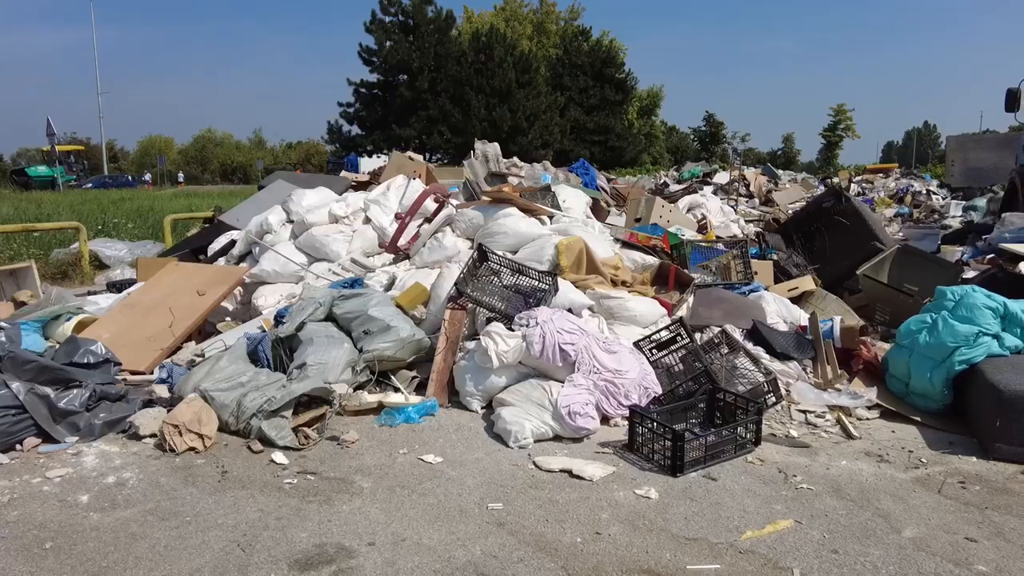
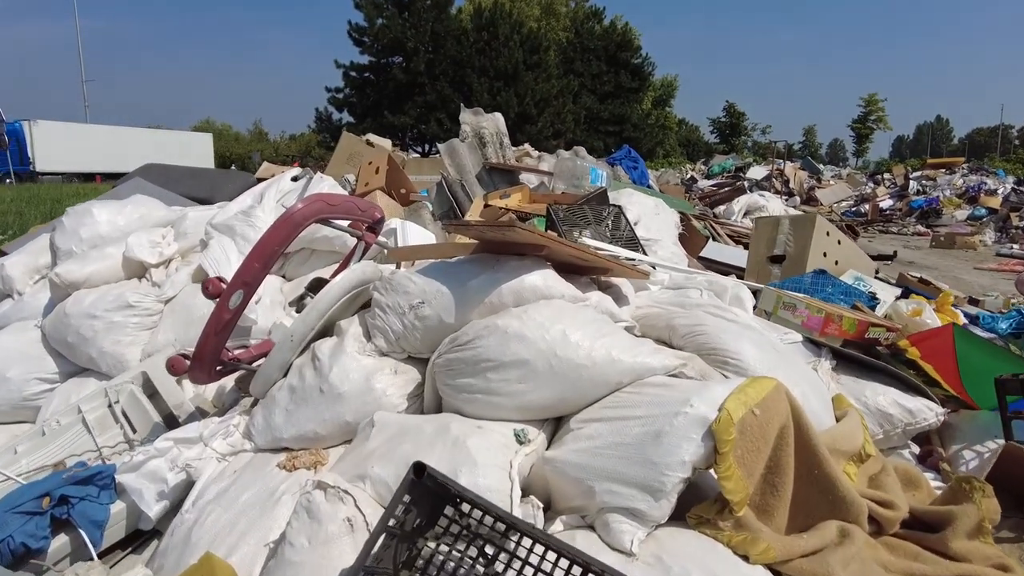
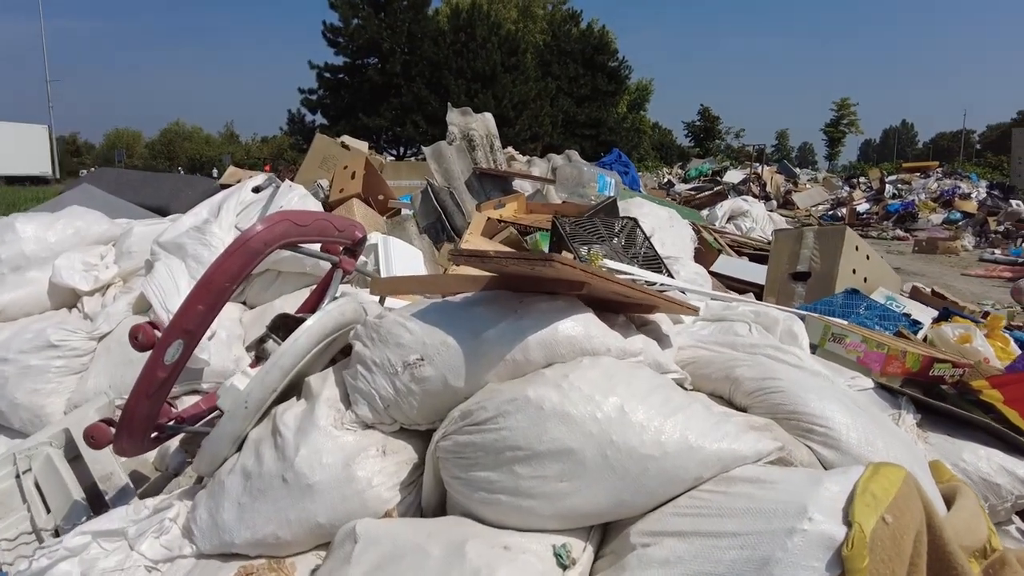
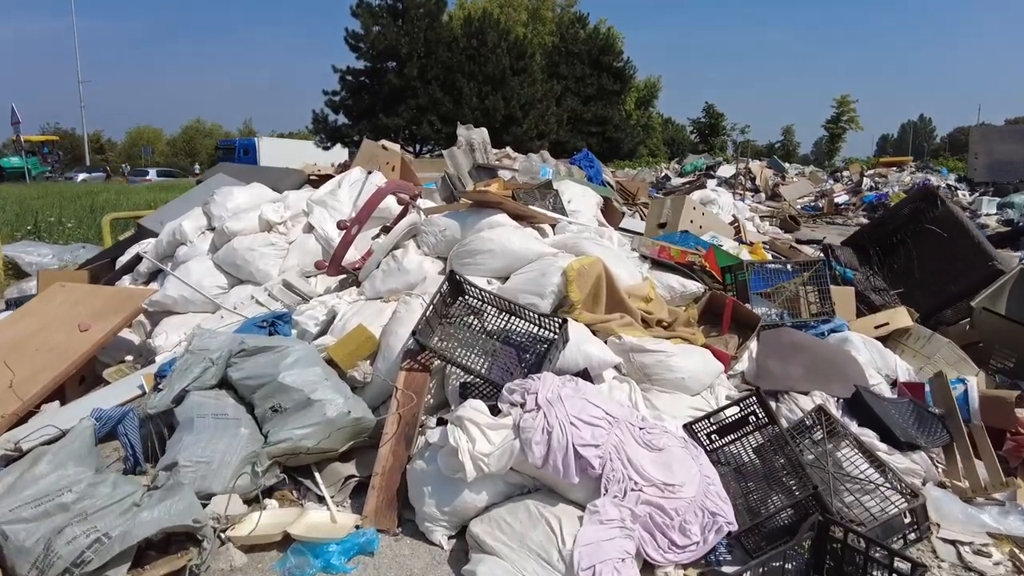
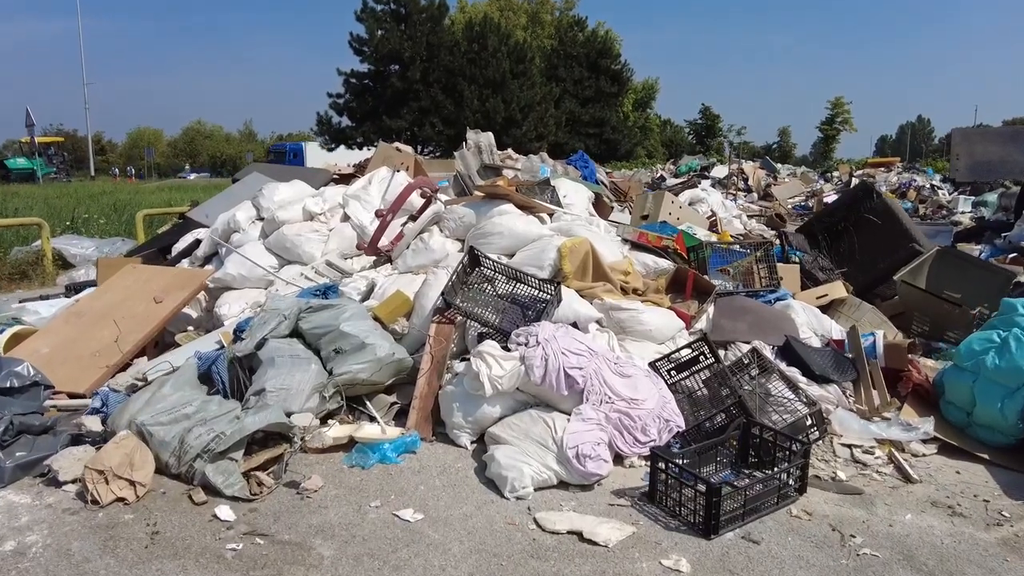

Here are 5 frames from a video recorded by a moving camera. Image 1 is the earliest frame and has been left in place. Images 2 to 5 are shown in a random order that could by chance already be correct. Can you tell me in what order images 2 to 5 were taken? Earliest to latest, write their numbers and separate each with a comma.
5, 4, 2, 3
